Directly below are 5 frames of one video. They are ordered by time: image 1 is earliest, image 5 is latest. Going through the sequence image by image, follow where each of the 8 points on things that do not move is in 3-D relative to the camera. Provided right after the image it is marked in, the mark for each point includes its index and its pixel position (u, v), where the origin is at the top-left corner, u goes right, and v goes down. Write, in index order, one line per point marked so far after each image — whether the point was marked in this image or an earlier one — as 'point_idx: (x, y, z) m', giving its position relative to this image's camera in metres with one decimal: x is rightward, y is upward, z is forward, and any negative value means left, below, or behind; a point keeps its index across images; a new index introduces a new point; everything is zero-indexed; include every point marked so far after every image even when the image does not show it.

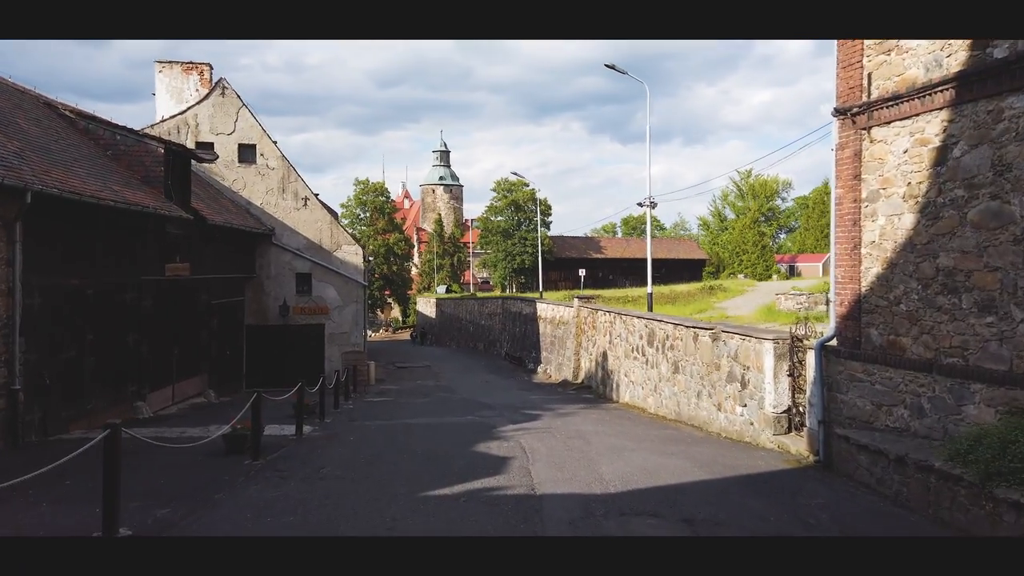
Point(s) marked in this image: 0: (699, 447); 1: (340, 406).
0: (+2.8, -2.4, +10.6) m
1: (-4.0, -2.8, +16.4) m
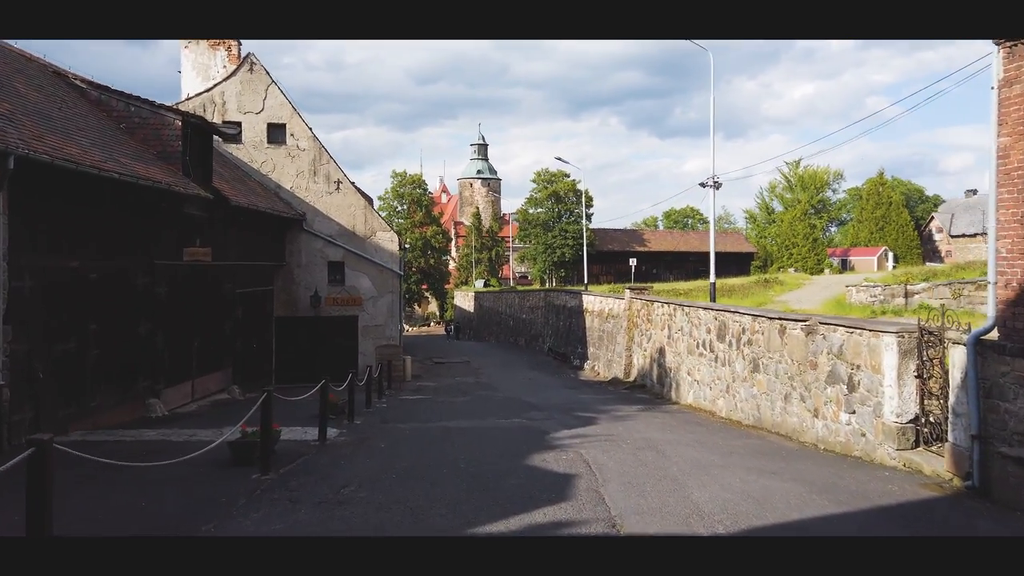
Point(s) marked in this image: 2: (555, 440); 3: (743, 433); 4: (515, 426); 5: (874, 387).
0: (+3.6, -2.2, +8.7) m
1: (-2.9, -2.5, +14.8) m
2: (+0.7, -2.2, +10.2) m
3: (+3.8, -2.4, +11.5) m
4: (+0.1, -2.4, +12.0) m
5: (+4.6, -1.2, +8.9) m
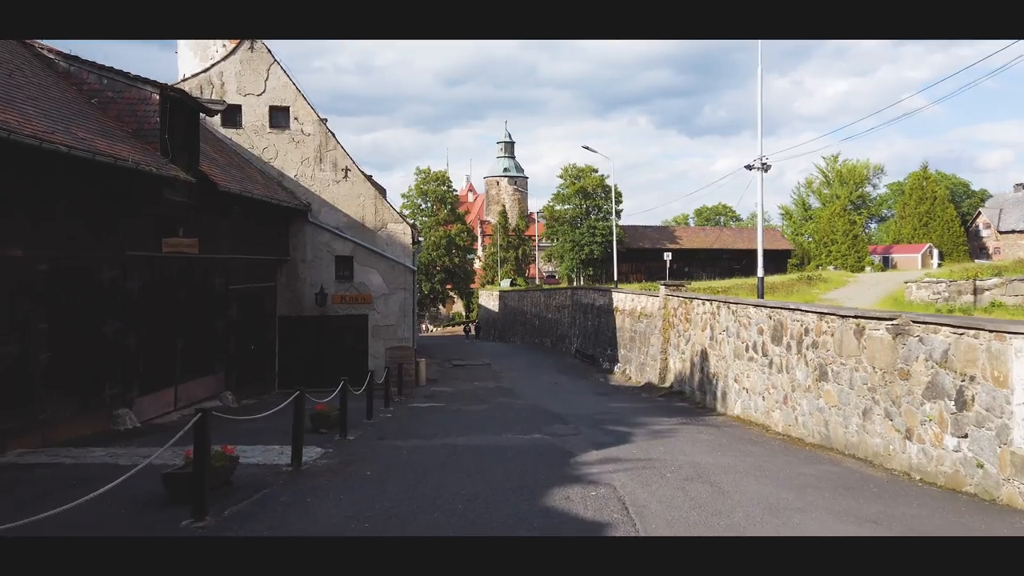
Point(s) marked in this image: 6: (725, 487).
0: (+3.7, -2.1, +6.6) m
1: (-2.5, -2.4, +13.0) m
2: (+0.9, -2.1, +8.3) m
3: (+4.0, -2.3, +9.5) m
4: (+0.3, -2.2, +10.1) m
5: (+4.7, -1.1, +6.9) m
6: (+2.2, -2.1, +7.4) m
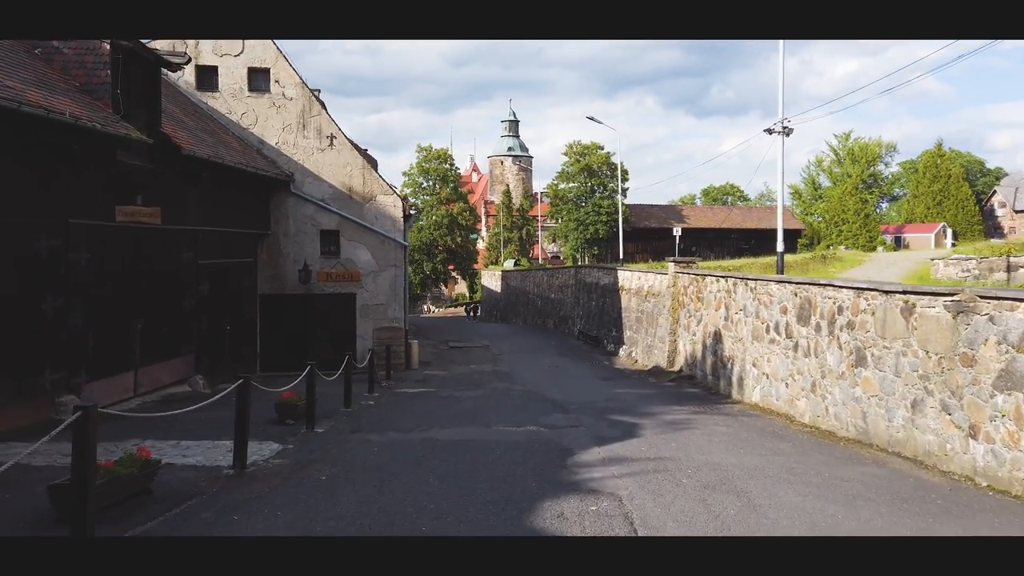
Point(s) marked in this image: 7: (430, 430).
0: (+3.6, -1.8, +5.3) m
1: (-2.6, -1.9, +11.7) m
2: (+0.7, -1.8, +7.0) m
3: (+3.9, -1.9, +8.1) m
4: (+0.2, -1.9, +8.8) m
5: (+4.6, -0.9, +5.5) m
6: (+2.1, -1.8, +6.0) m
7: (-1.1, -1.9, +9.4) m
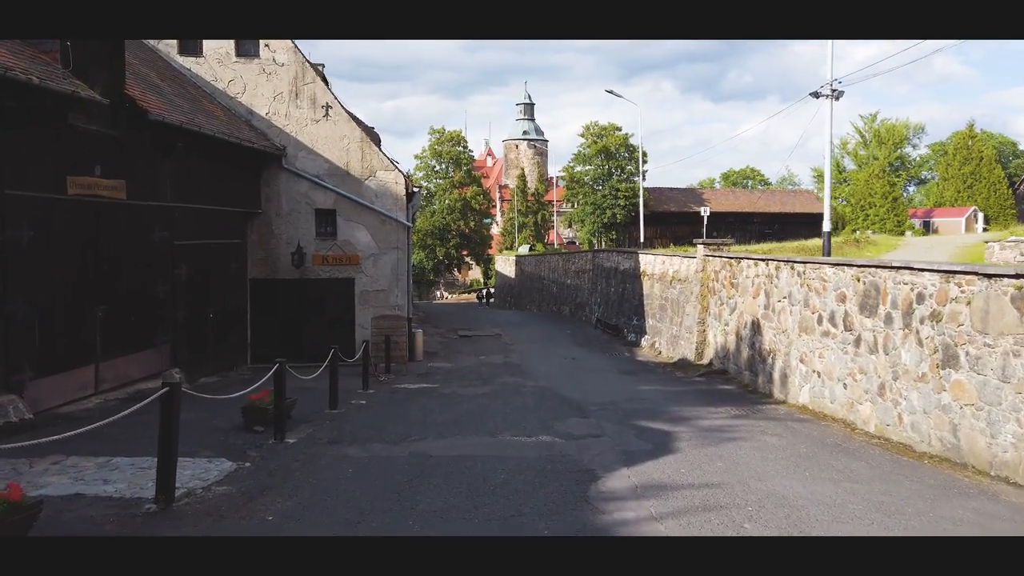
0: (+3.6, -1.7, +3.6) m
1: (-2.5, -1.7, +10.2) m
2: (+0.8, -1.7, +5.4) m
3: (+4.0, -1.8, +6.4) m
4: (+0.3, -1.7, +7.2) m
5: (+4.6, -0.8, +3.8) m
6: (+2.1, -1.7, +4.4) m
7: (-1.0, -1.7, +7.8) m
